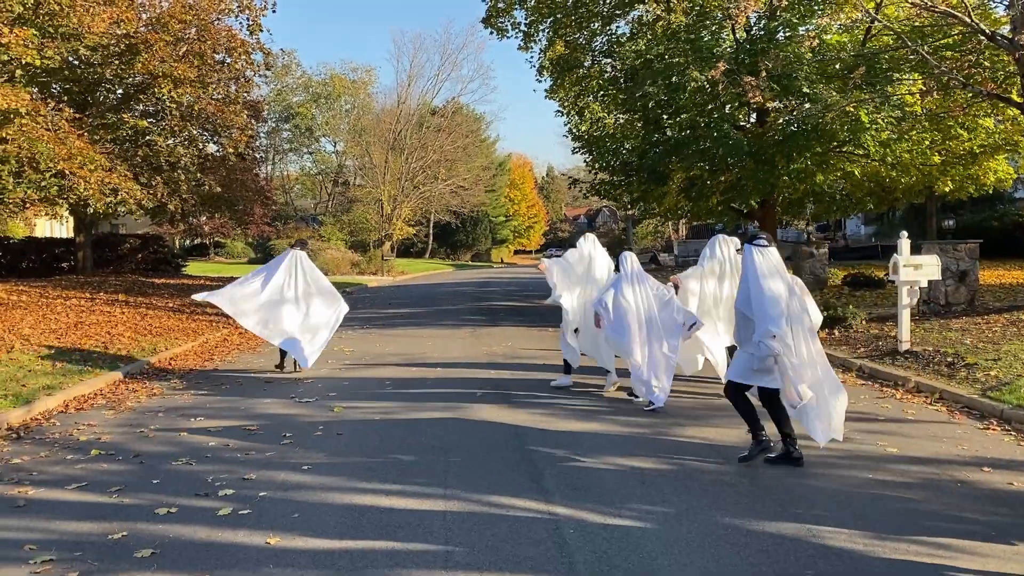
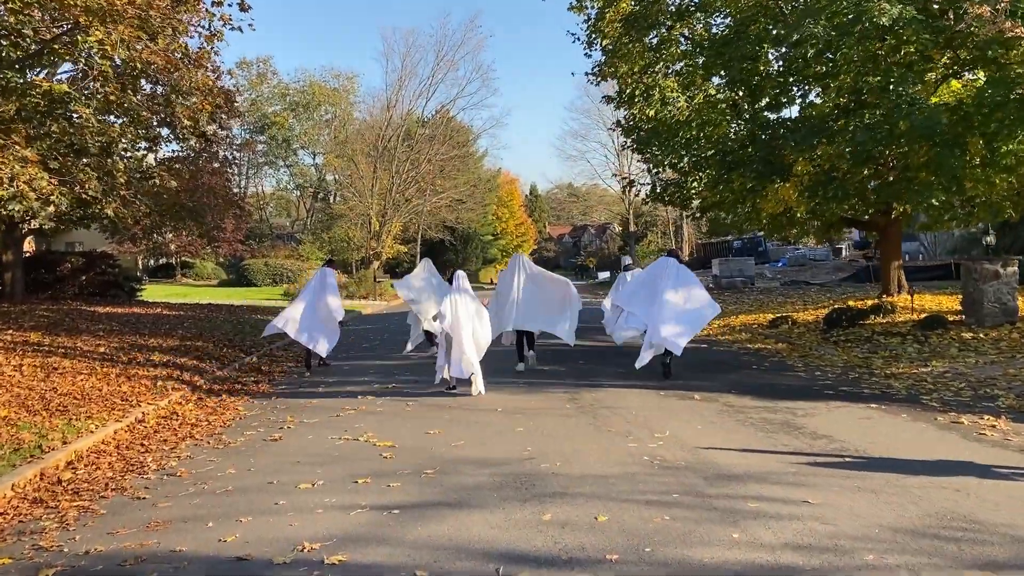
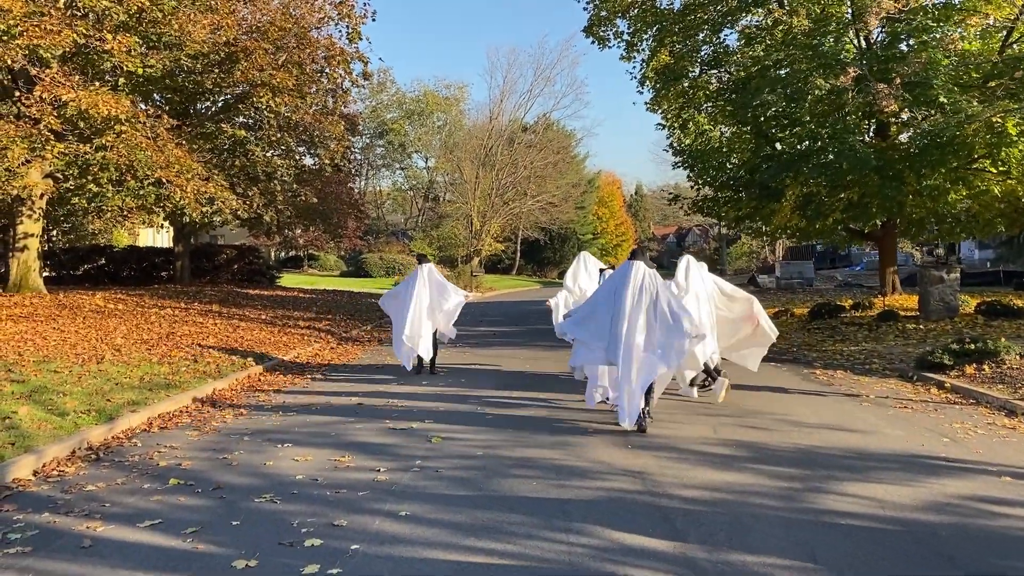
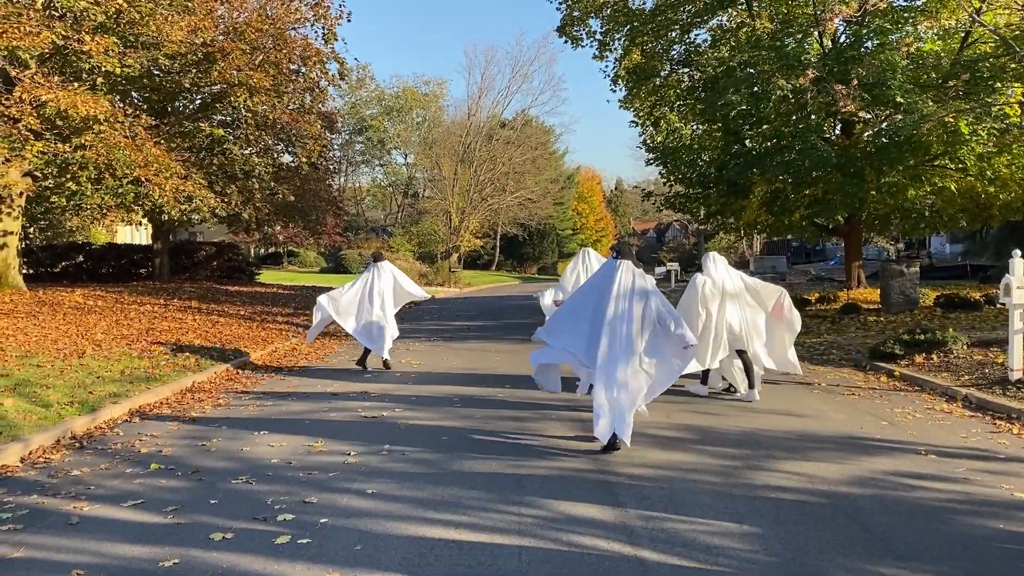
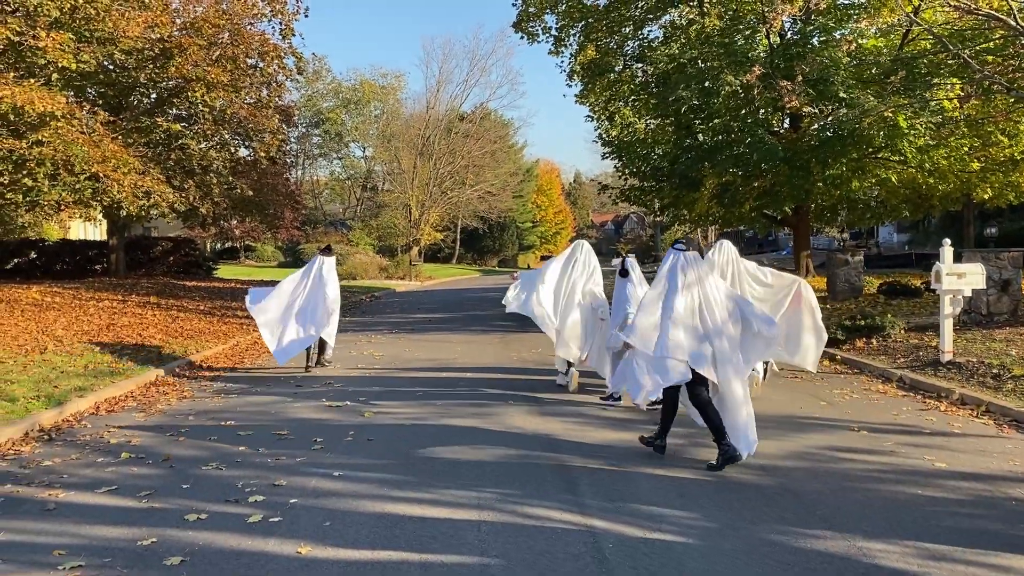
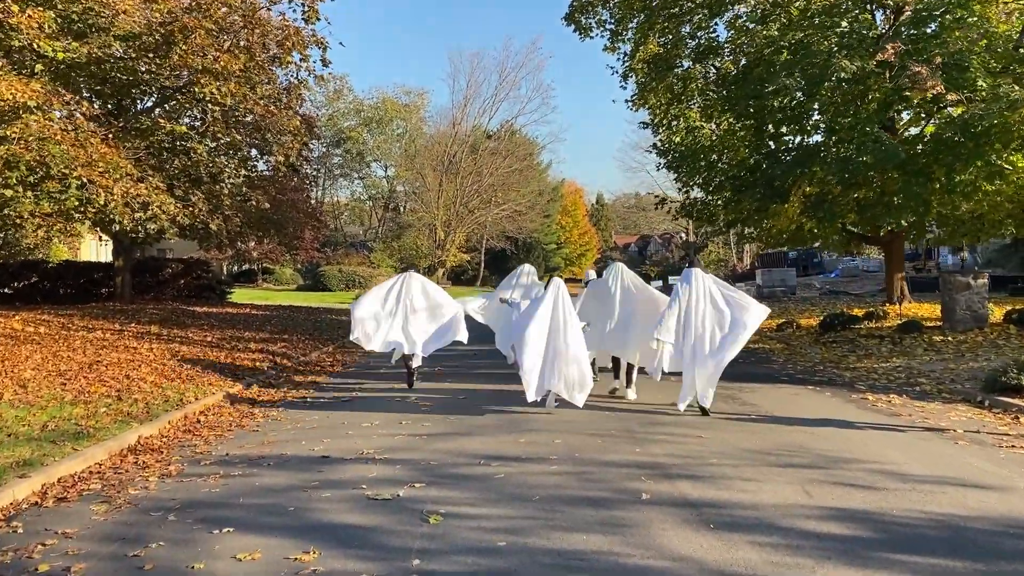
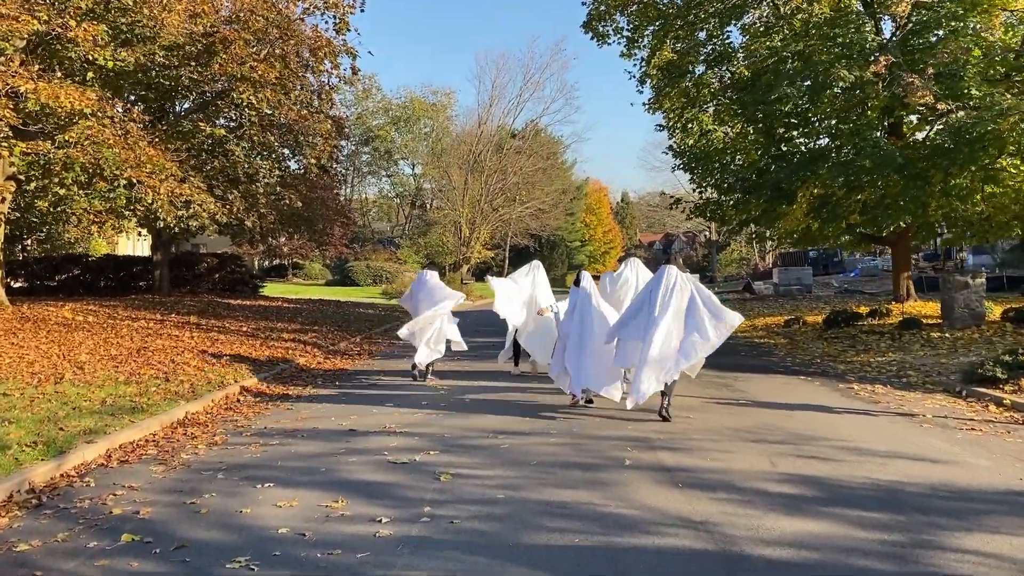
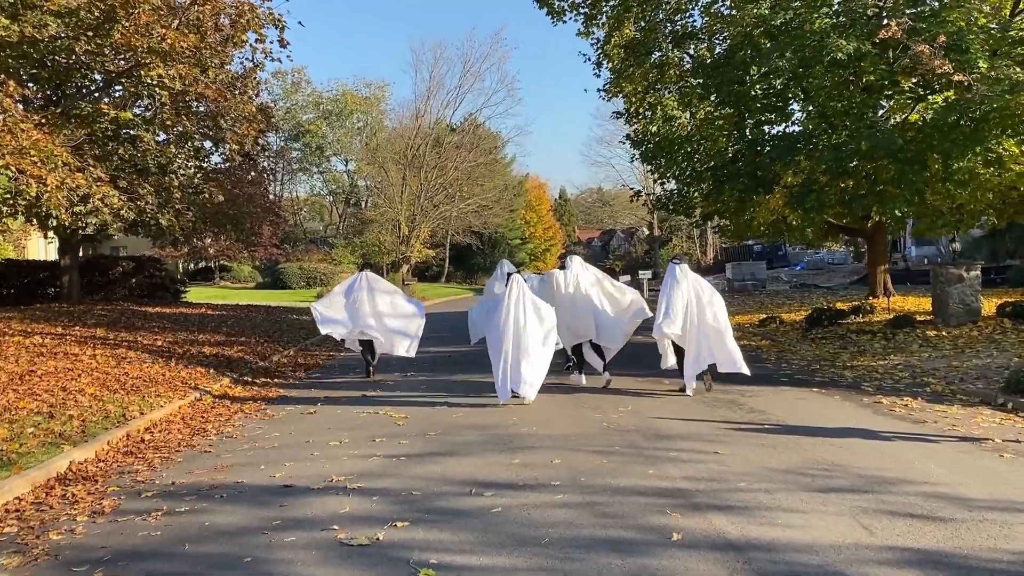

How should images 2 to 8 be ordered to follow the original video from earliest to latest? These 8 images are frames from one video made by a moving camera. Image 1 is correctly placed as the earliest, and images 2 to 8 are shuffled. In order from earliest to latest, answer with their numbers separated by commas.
5, 4, 3, 7, 6, 8, 2
